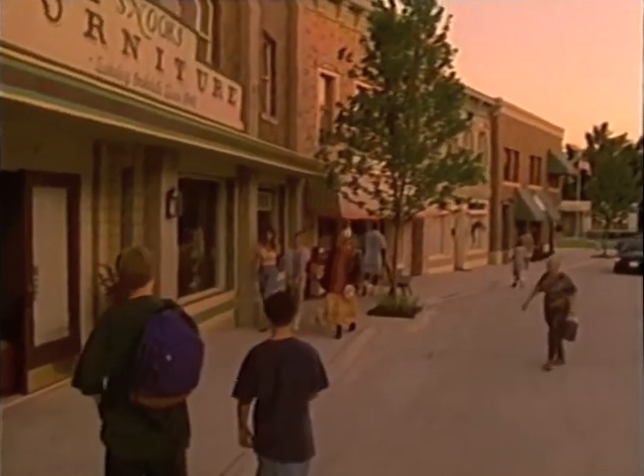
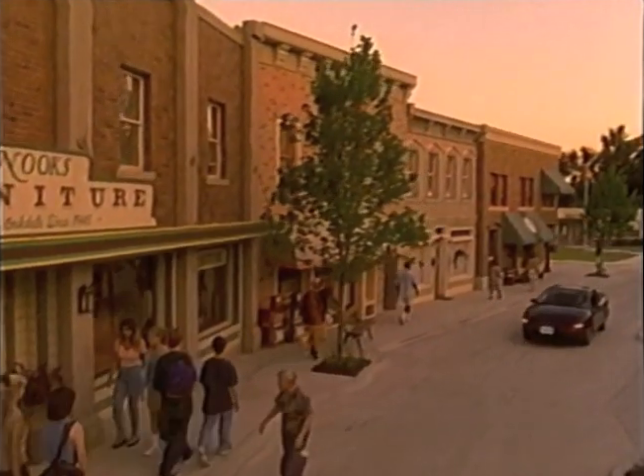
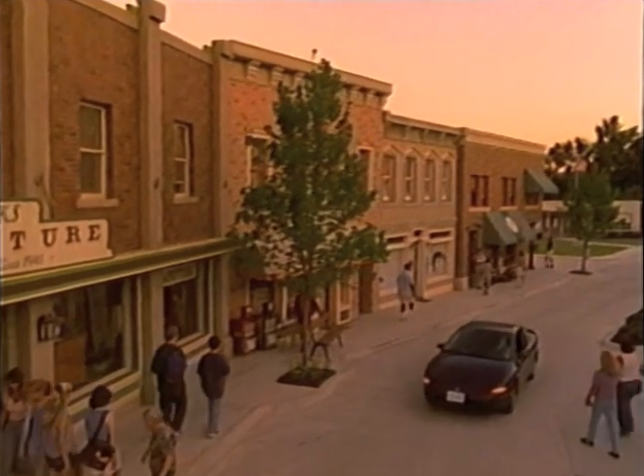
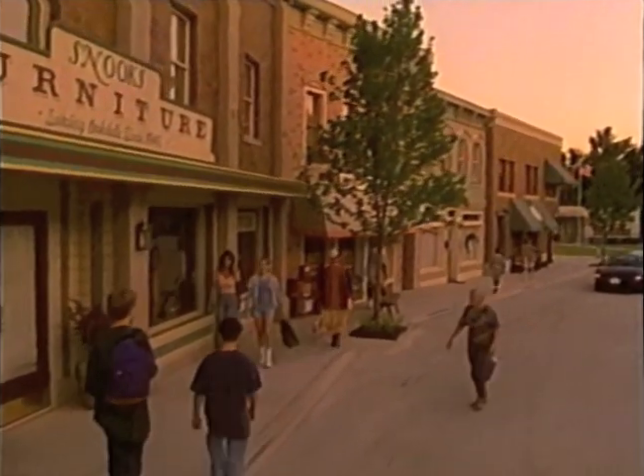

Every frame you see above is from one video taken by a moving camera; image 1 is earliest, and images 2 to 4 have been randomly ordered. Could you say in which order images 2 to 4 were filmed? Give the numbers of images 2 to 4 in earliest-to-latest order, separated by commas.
4, 2, 3
